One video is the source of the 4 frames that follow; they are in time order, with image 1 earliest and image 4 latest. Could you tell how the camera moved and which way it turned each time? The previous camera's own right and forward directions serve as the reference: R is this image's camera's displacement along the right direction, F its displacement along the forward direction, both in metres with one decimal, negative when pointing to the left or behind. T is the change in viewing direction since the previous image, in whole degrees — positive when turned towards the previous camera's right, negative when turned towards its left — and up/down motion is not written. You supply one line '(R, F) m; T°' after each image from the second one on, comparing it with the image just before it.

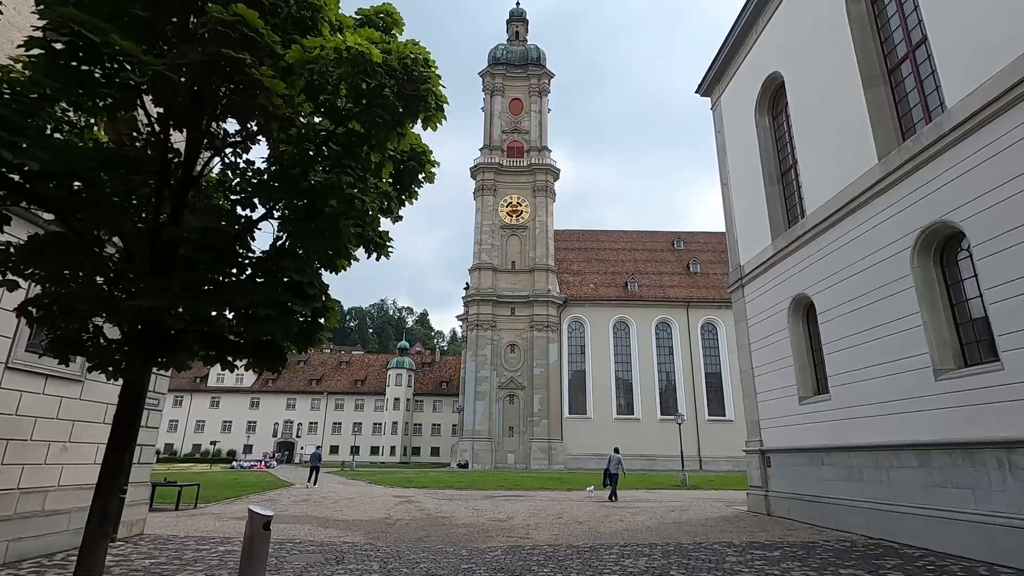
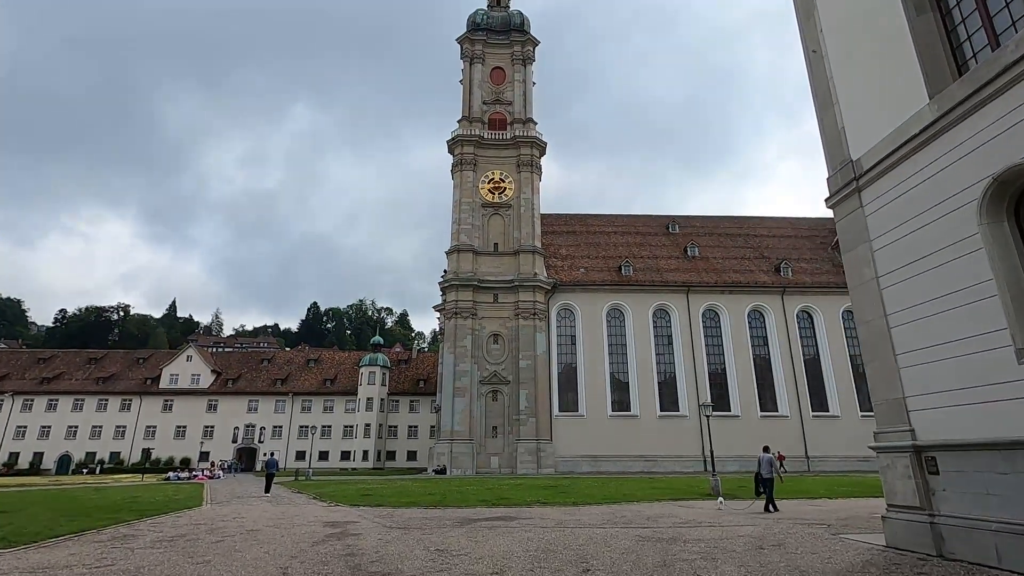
(-0.1, +5.6) m; +2°
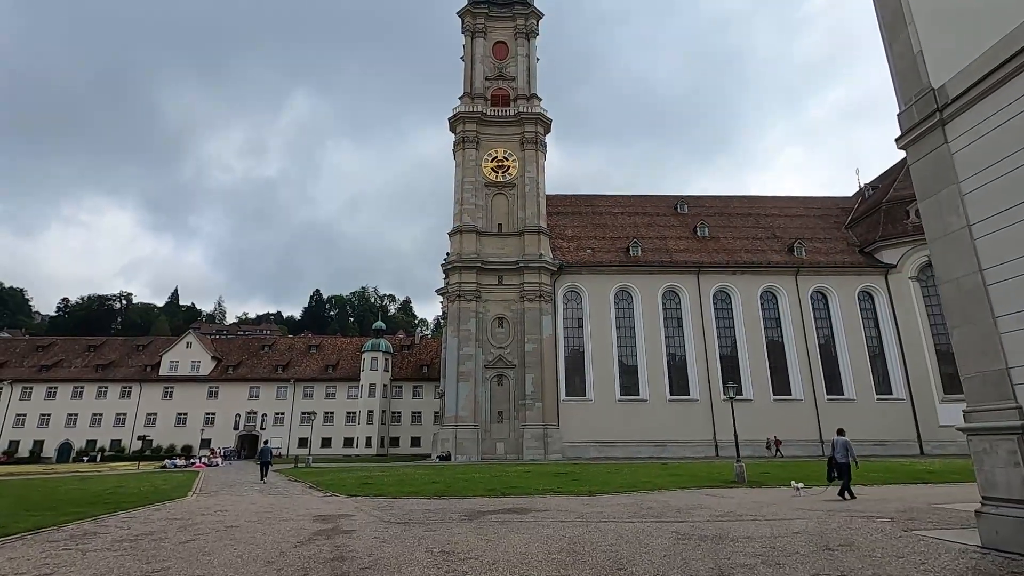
(-0.2, +1.5) m; 0°
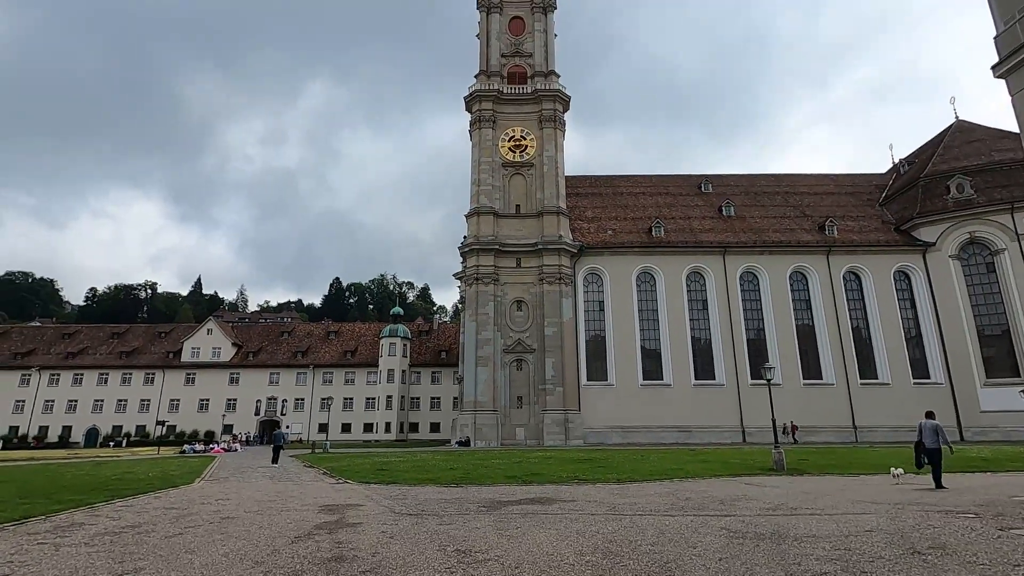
(-0.1, +1.1) m; -2°
